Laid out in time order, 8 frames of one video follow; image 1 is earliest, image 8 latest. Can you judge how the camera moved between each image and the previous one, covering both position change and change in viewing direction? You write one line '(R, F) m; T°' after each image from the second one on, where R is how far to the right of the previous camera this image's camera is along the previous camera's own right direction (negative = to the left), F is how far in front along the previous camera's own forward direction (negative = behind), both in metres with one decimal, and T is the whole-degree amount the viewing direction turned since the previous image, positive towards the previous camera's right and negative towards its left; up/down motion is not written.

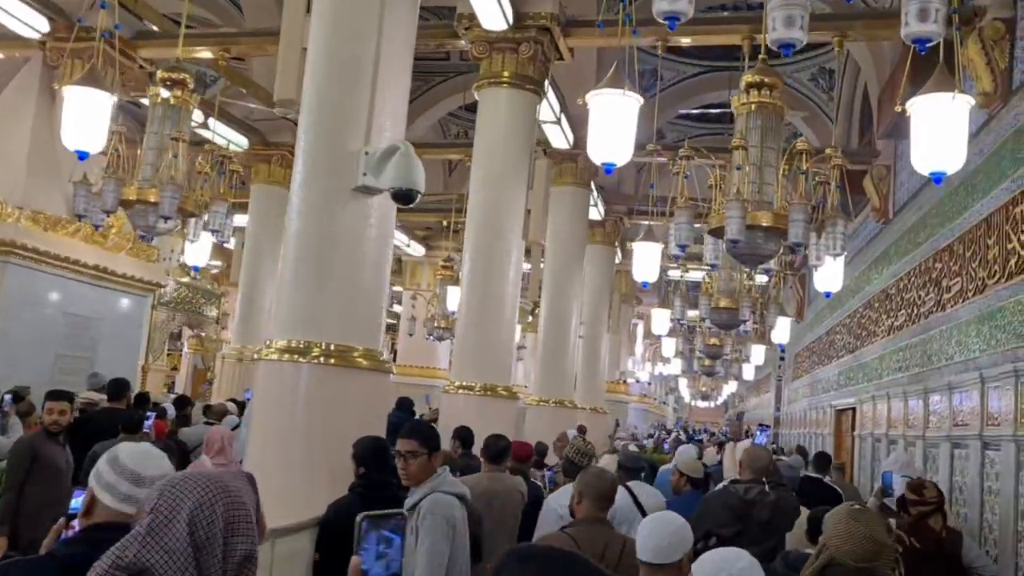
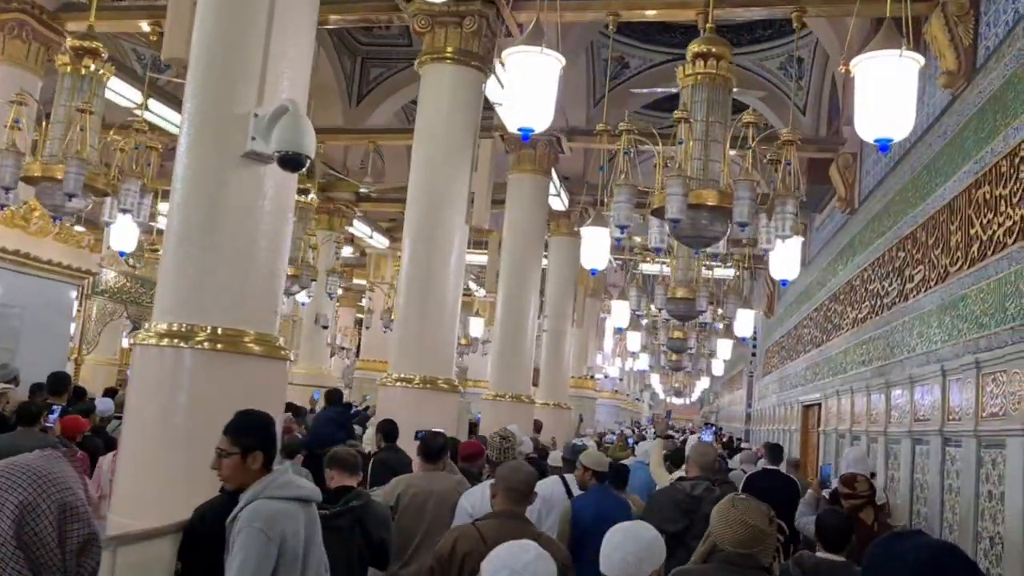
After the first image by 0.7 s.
(+0.3, +0.4) m; +1°
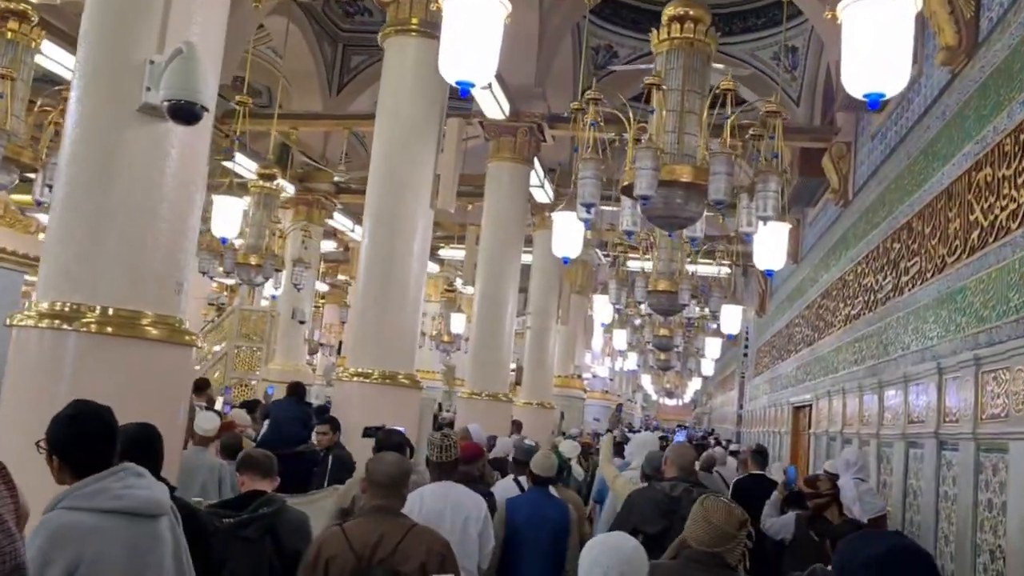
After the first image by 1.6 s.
(+0.2, +0.5) m; 0°
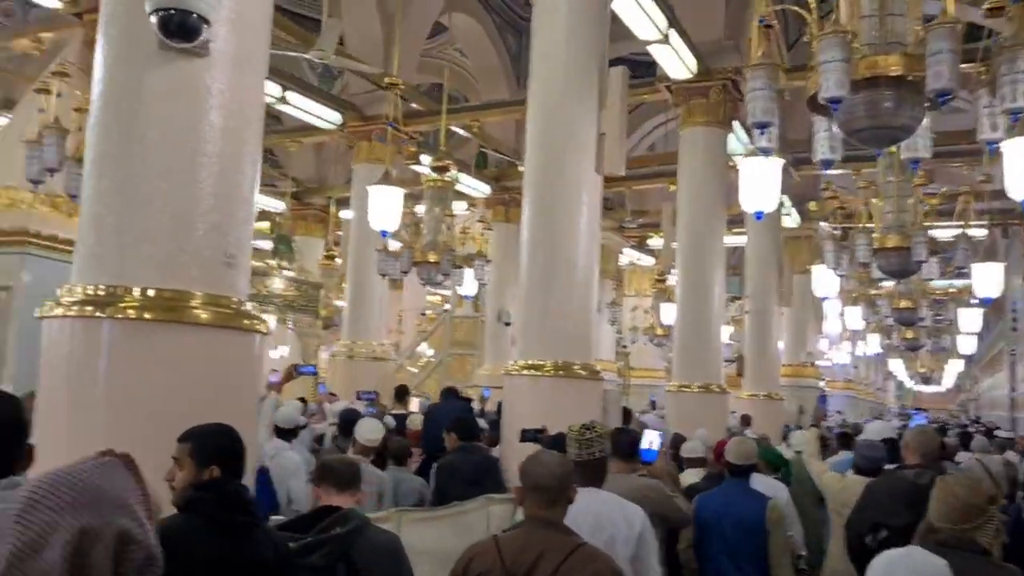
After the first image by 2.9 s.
(+0.3, +1.0) m; -14°
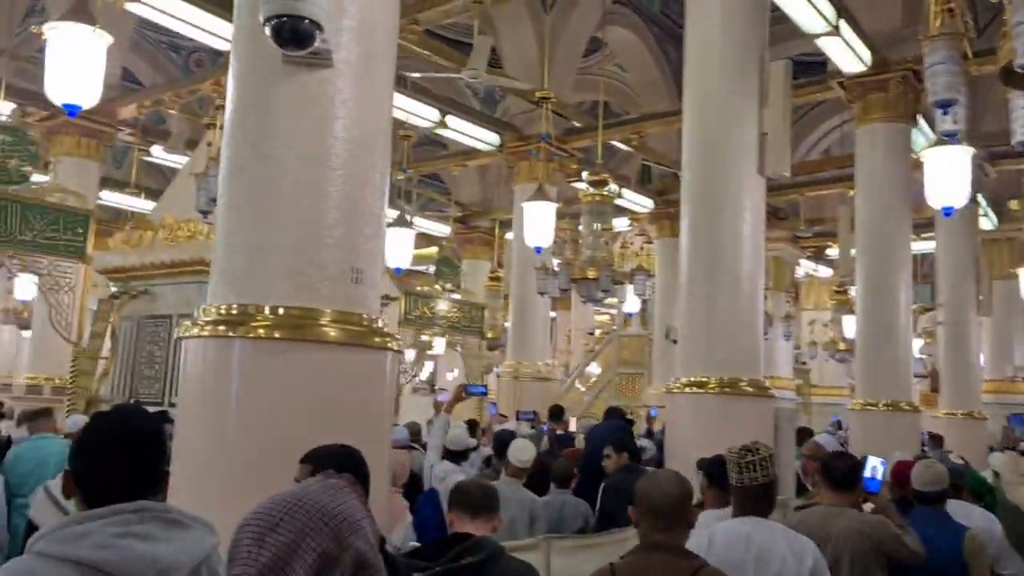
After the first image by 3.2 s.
(+0.1, +0.2) m; -11°
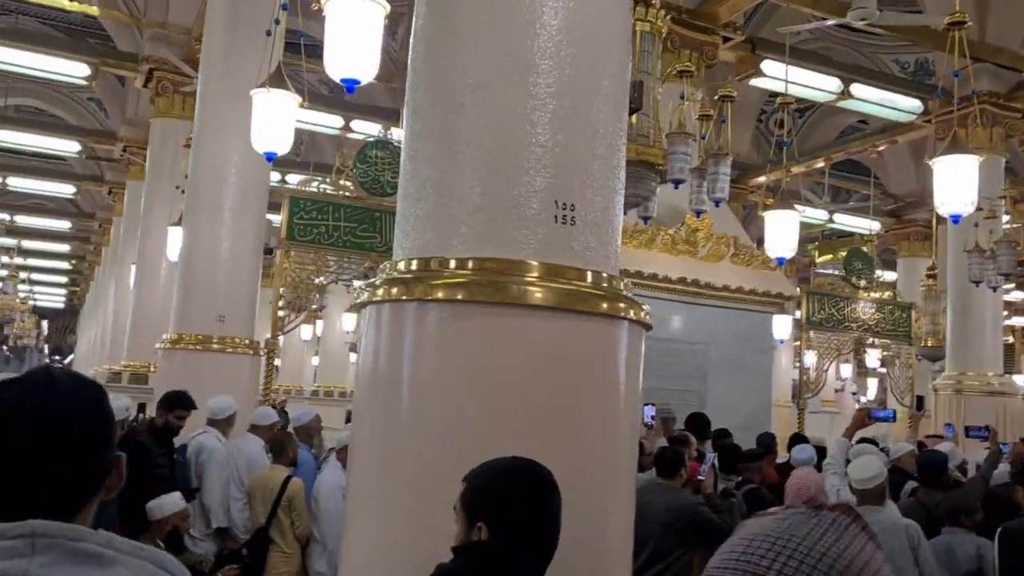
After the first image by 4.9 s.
(+0.3, +1.0) m; -27°
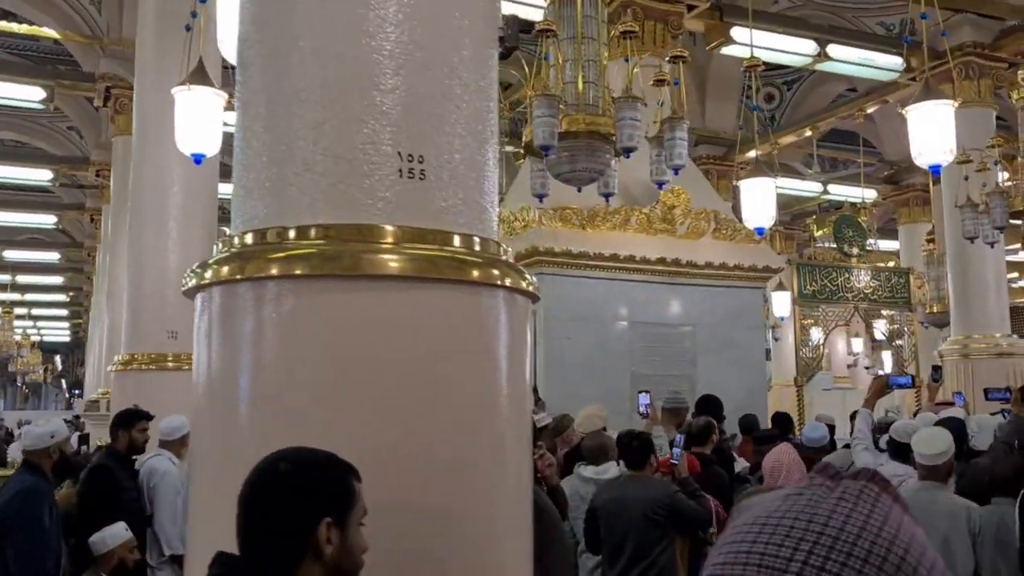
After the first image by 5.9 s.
(+0.3, +0.3) m; -1°
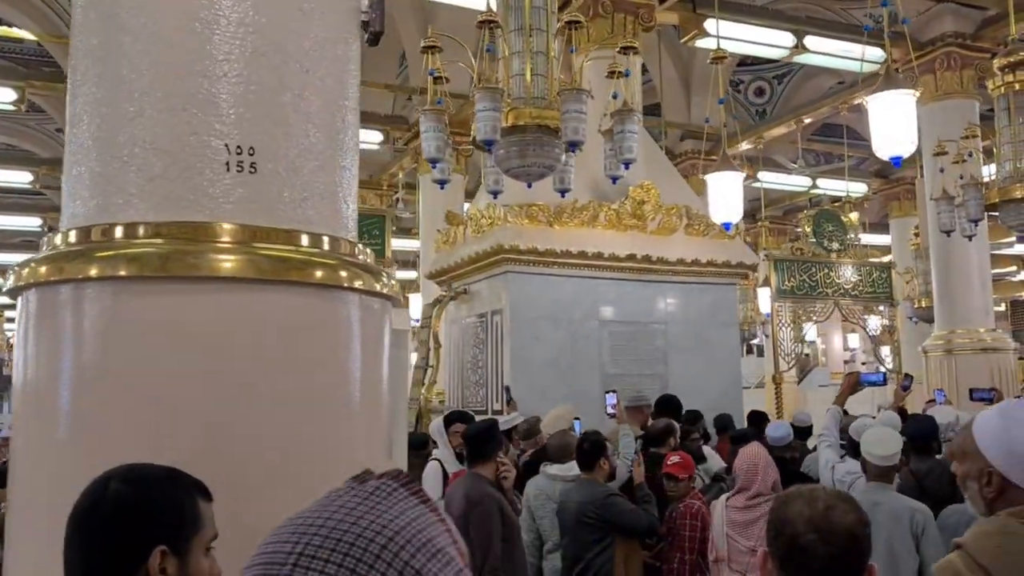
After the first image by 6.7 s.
(+0.3, +0.1) m; 0°
